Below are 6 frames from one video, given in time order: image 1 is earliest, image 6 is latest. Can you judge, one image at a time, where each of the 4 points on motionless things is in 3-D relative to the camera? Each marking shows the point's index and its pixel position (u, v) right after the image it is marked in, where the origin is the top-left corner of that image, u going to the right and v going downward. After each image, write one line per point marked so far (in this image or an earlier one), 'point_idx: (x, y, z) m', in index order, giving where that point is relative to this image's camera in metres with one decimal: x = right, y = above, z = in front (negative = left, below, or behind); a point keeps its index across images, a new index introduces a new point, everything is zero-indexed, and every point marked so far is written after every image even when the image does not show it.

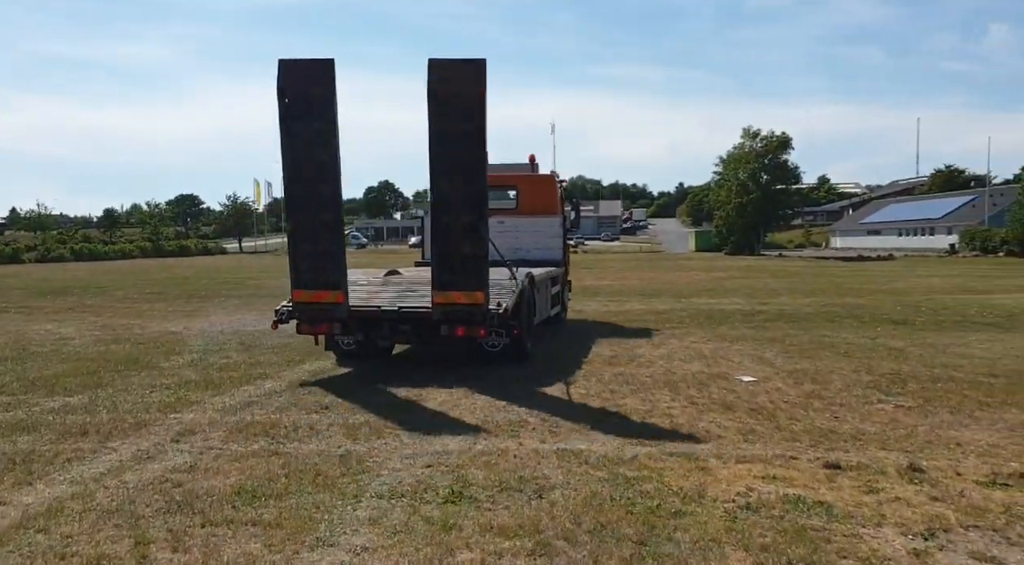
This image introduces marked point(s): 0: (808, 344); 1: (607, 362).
0: (+4.6, -1.0, +11.9) m
1: (+1.3, -1.1, +10.5) m
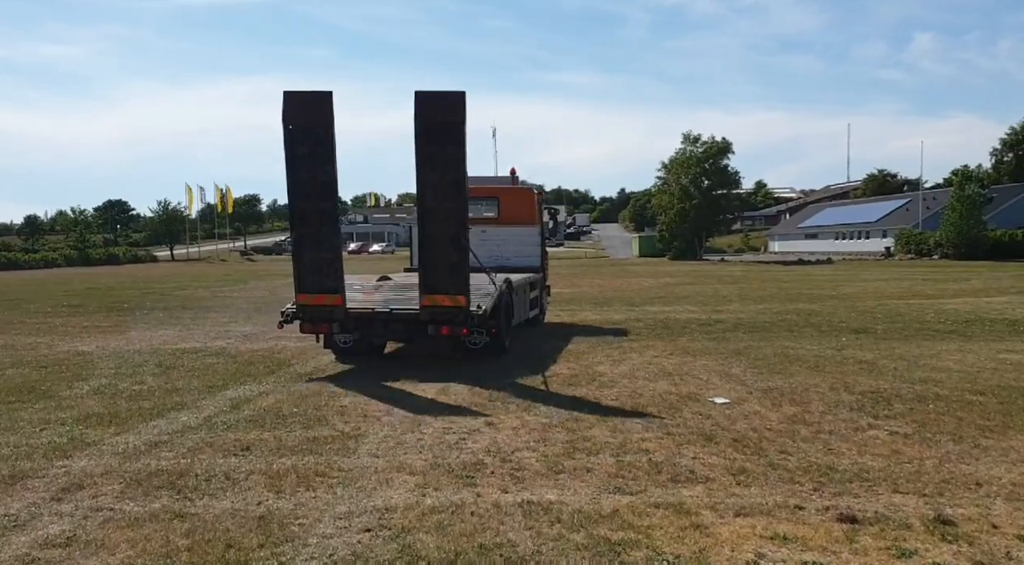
0: (+3.9, -1.1, +11.3) m
1: (+0.7, -1.2, +9.6) m
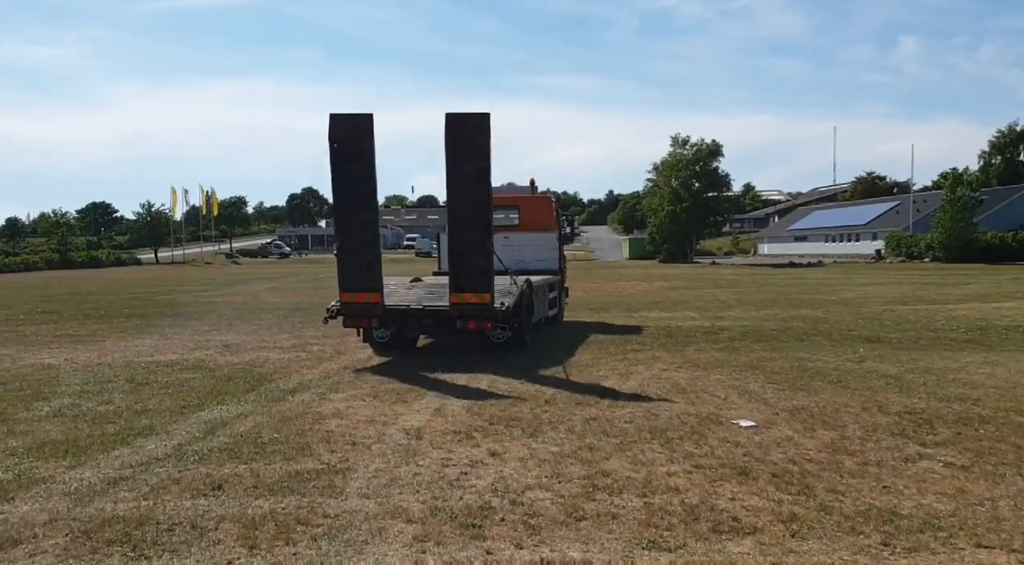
0: (+3.9, -1.2, +10.6) m
1: (+0.7, -1.4, +8.8) m
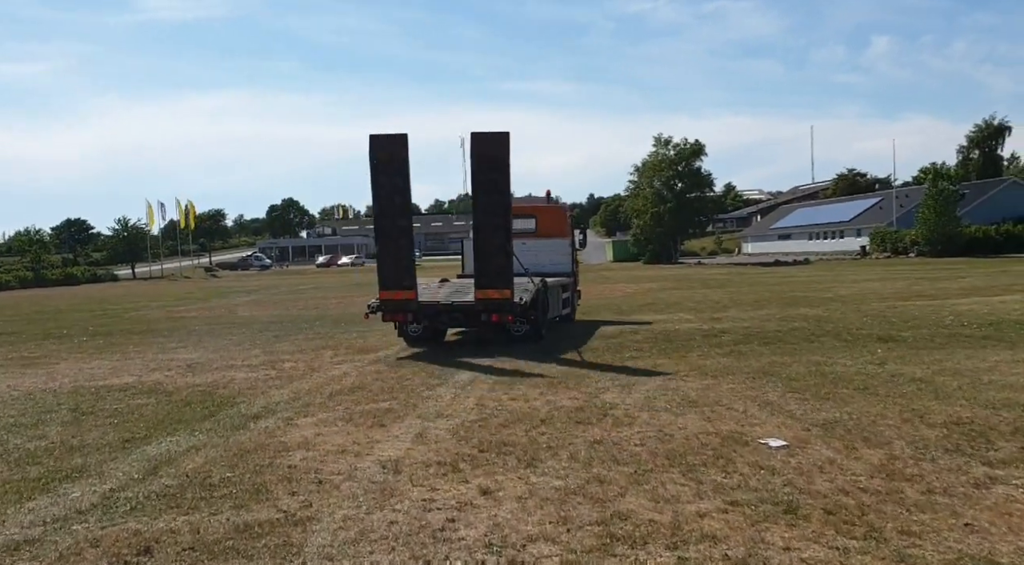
0: (+3.7, -1.2, +9.6) m
1: (+0.6, -1.4, +7.8) m
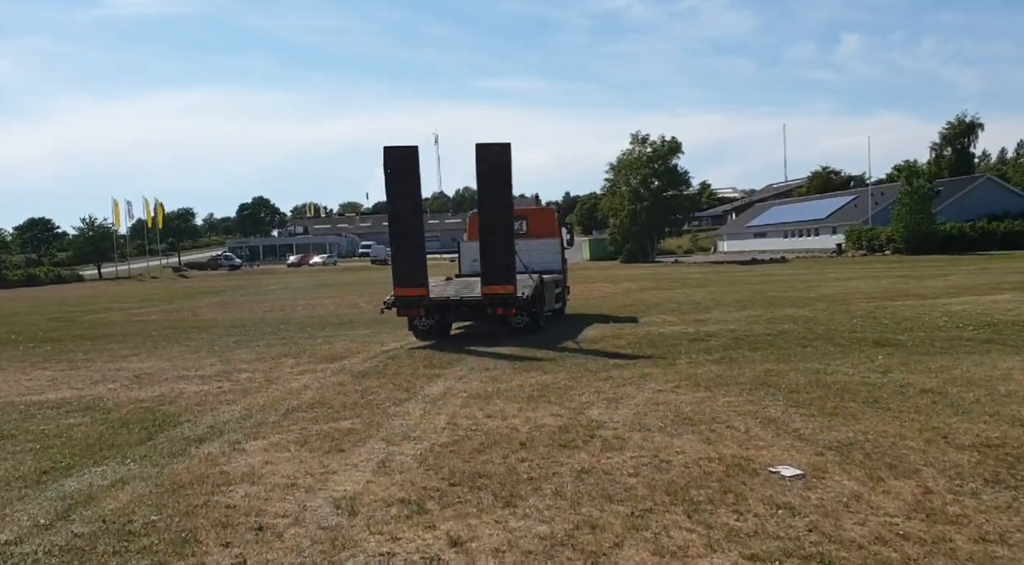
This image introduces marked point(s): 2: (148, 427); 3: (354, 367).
0: (+3.5, -1.2, +8.8) m
1: (+0.4, -1.4, +6.9) m
2: (-4.0, -1.6, +8.5) m
3: (-2.5, -1.4, +12.3) m
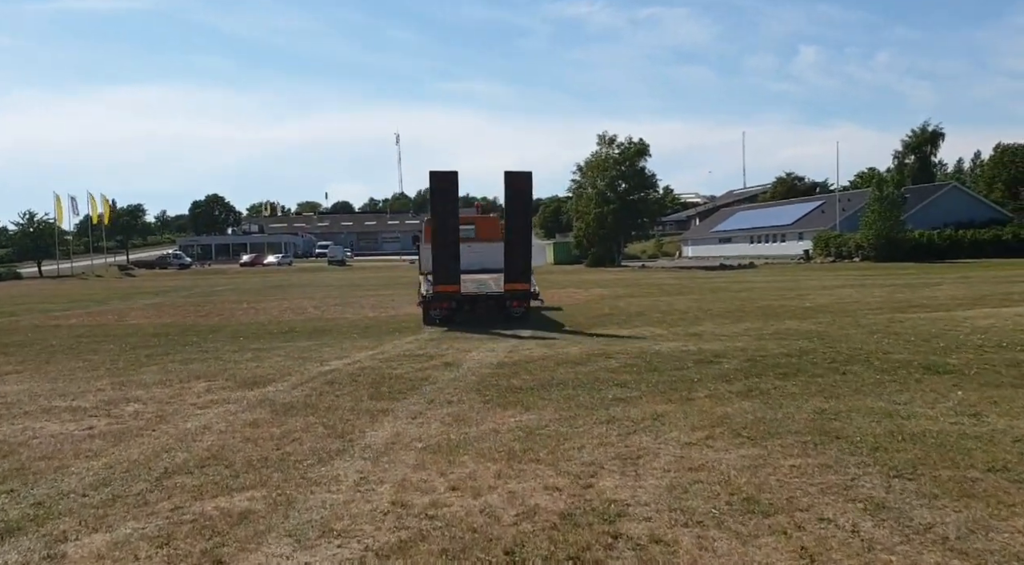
0: (+3.3, -1.3, +6.4) m
1: (+0.3, -1.5, +4.4) m
2: (-4.2, -1.6, +5.7) m
3: (-2.9, -1.4, +9.6) m
